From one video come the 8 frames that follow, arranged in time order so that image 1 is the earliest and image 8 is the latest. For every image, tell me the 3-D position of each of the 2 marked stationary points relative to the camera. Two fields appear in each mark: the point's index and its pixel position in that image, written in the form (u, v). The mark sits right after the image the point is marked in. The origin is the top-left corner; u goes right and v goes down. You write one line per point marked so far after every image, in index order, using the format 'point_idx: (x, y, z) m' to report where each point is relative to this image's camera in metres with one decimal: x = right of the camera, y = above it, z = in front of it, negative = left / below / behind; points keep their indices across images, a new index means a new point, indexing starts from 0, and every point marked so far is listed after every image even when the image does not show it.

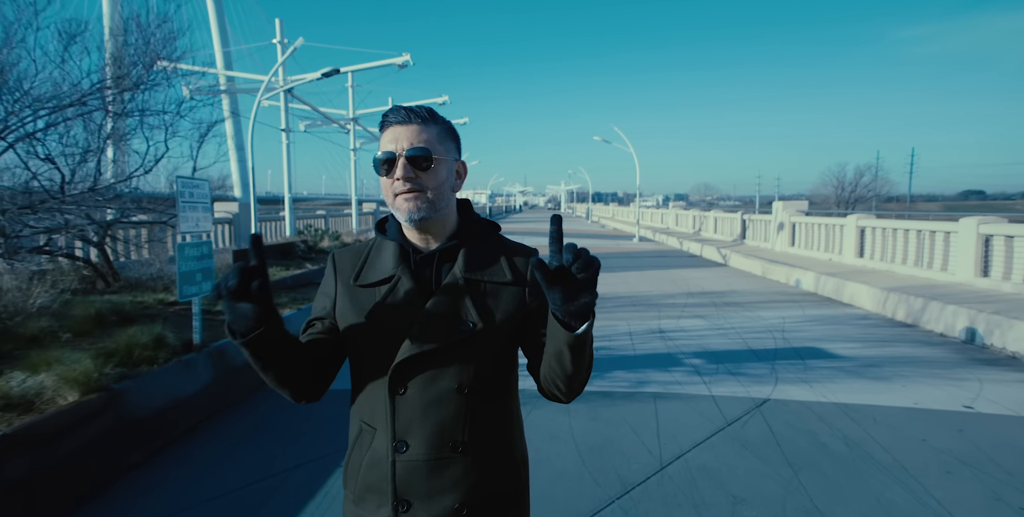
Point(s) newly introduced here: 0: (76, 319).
0: (-4.2, -0.6, +5.2) m
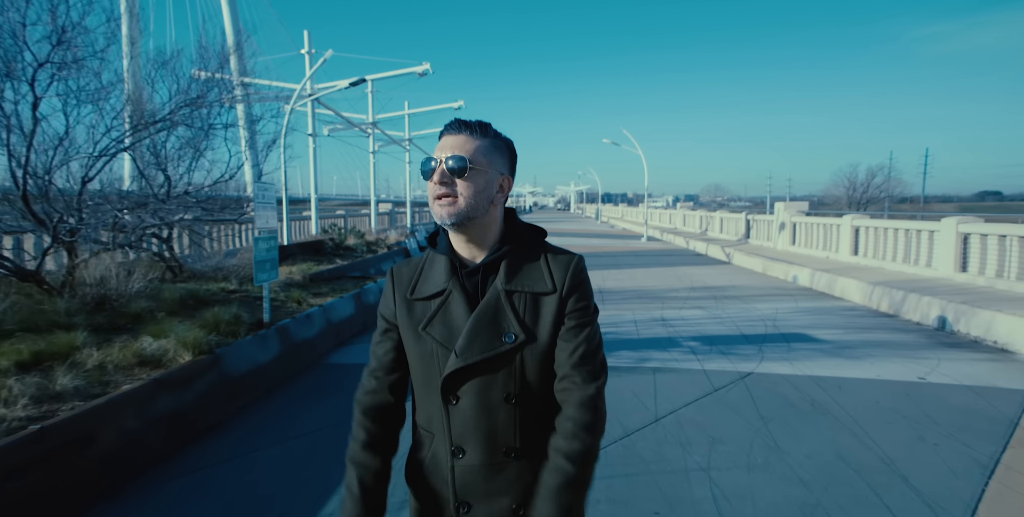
0: (-4.0, -0.5, +6.2) m
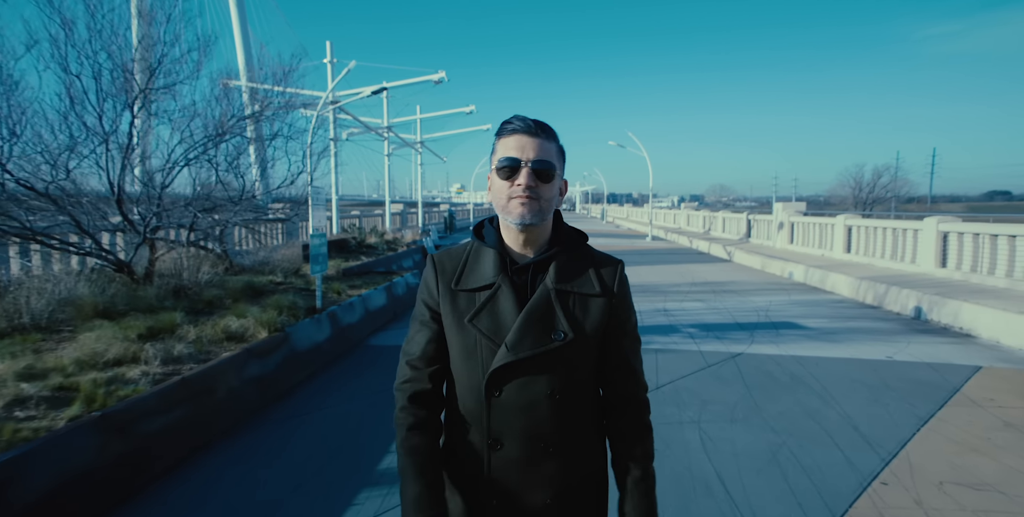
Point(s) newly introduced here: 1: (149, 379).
0: (-3.7, -0.4, +7.1) m
1: (-2.9, -0.9, +4.3) m
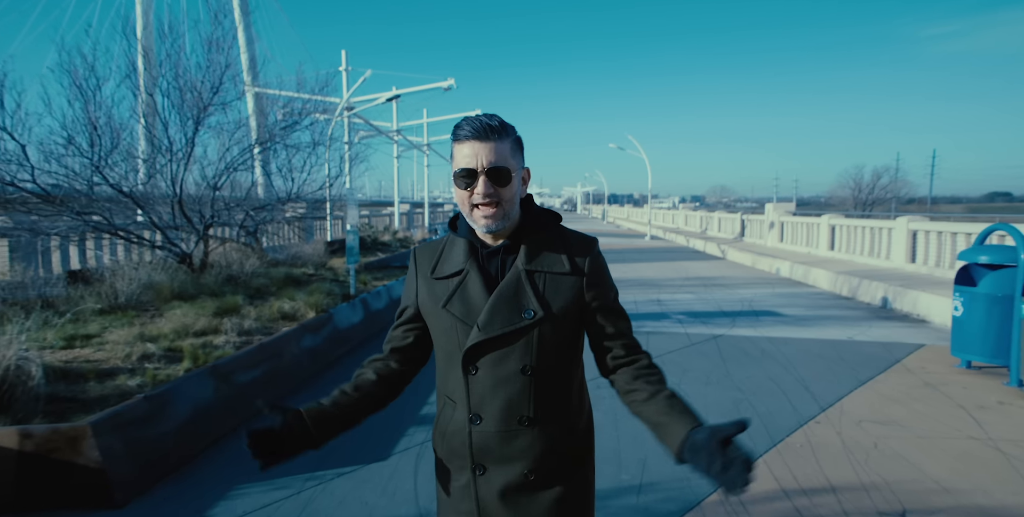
0: (-3.6, -0.3, +8.1) m
1: (-2.7, -0.8, +5.3) m
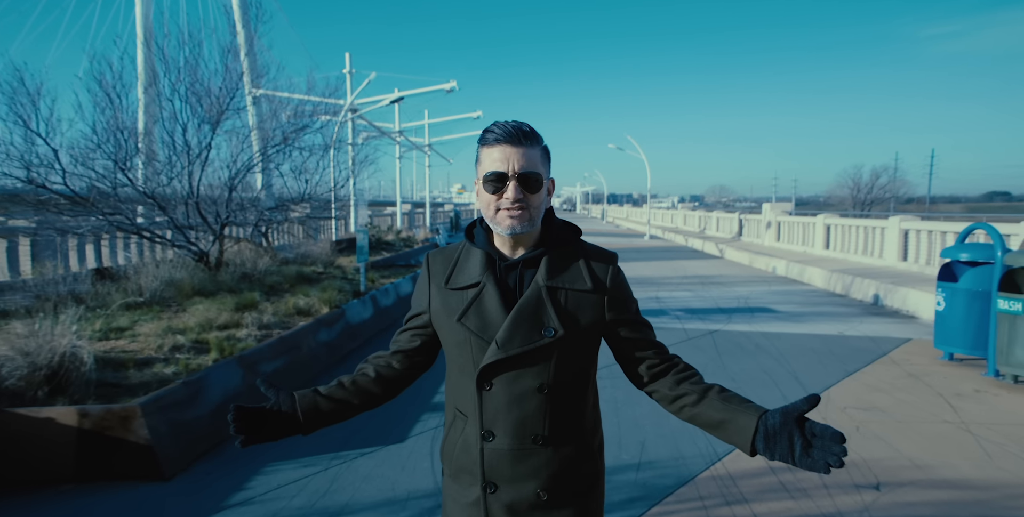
0: (-3.5, -0.3, +8.4) m
1: (-2.7, -0.8, +5.6) m
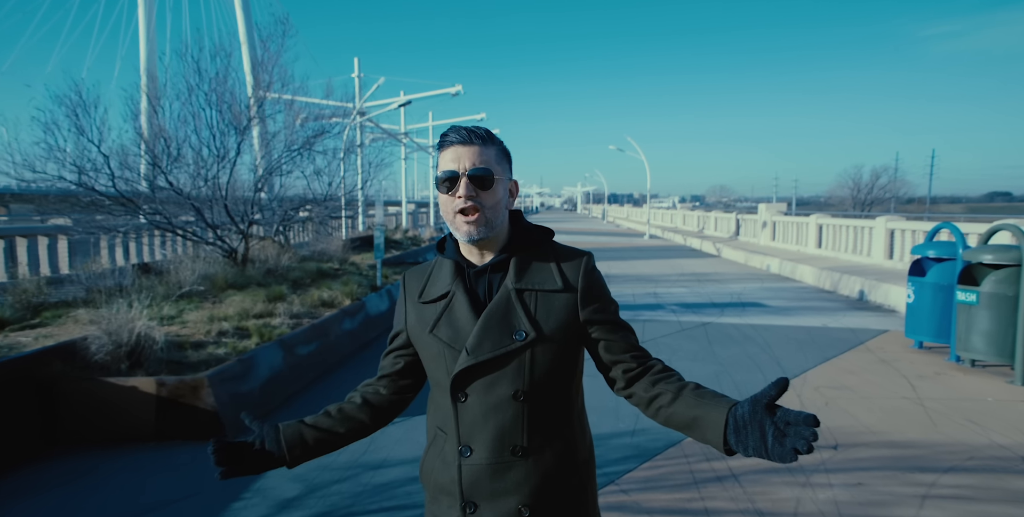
0: (-3.4, -0.2, +9.0) m
1: (-2.6, -0.7, +6.2) m
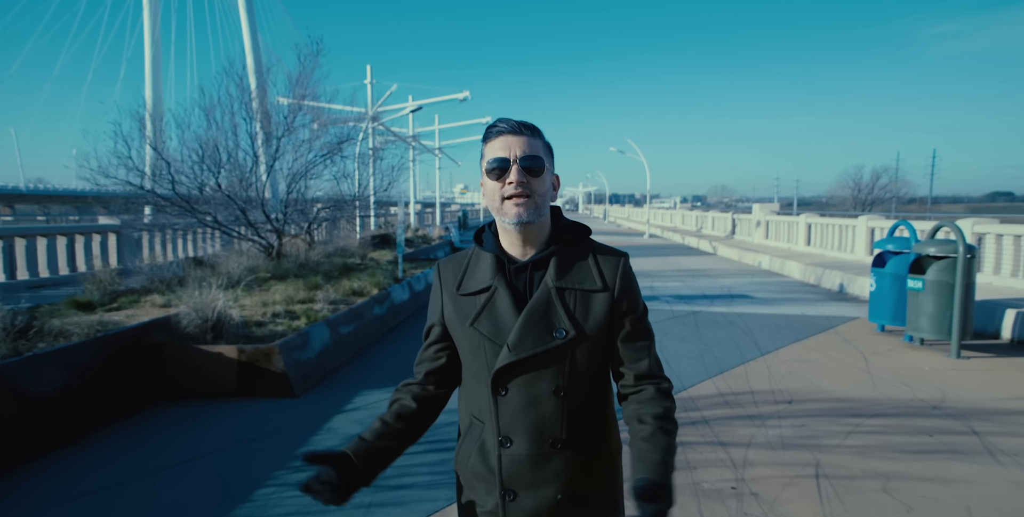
0: (-3.3, -0.1, +10.0) m
1: (-2.4, -0.7, +7.1) m
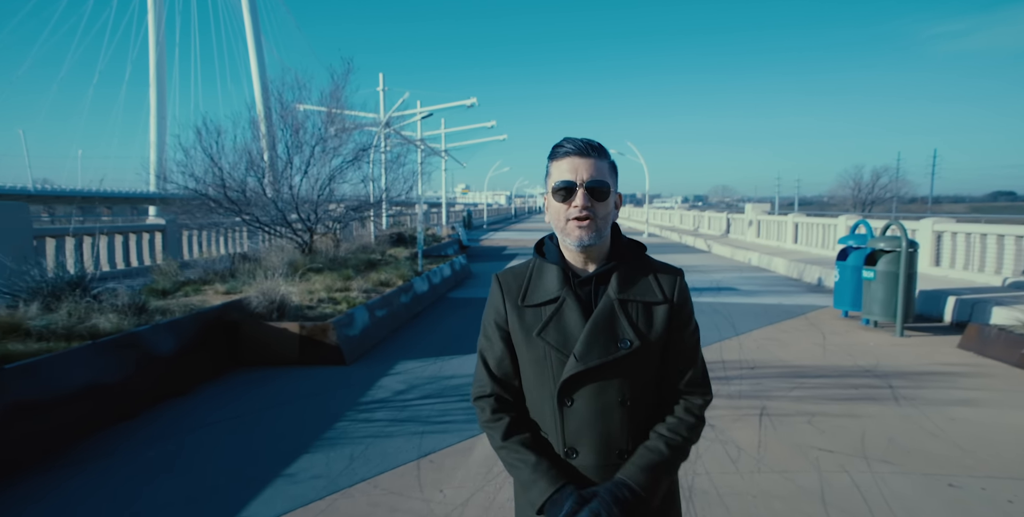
0: (-3.1, -0.1, +11.1) m
1: (-2.3, -0.6, +8.2) m
